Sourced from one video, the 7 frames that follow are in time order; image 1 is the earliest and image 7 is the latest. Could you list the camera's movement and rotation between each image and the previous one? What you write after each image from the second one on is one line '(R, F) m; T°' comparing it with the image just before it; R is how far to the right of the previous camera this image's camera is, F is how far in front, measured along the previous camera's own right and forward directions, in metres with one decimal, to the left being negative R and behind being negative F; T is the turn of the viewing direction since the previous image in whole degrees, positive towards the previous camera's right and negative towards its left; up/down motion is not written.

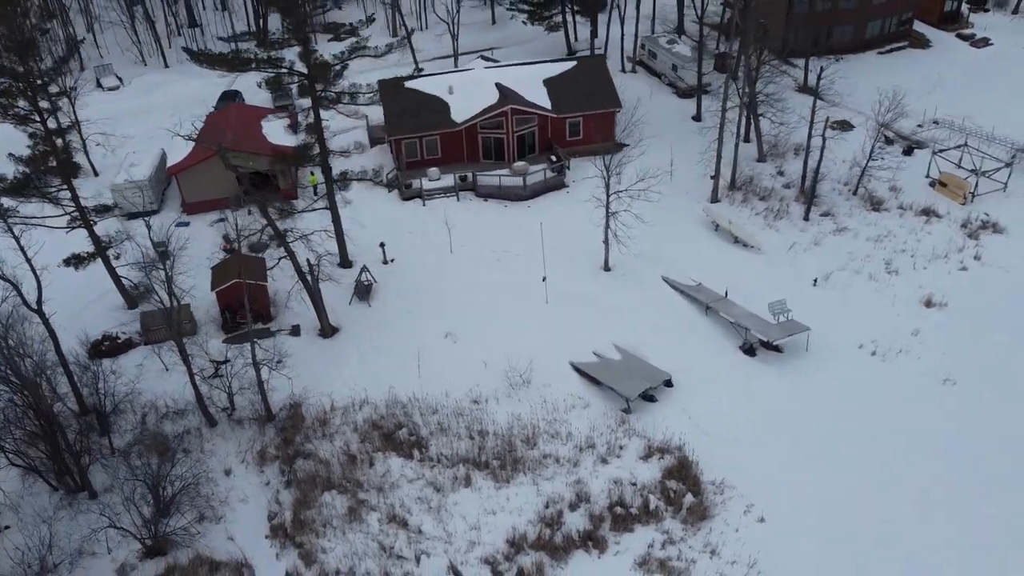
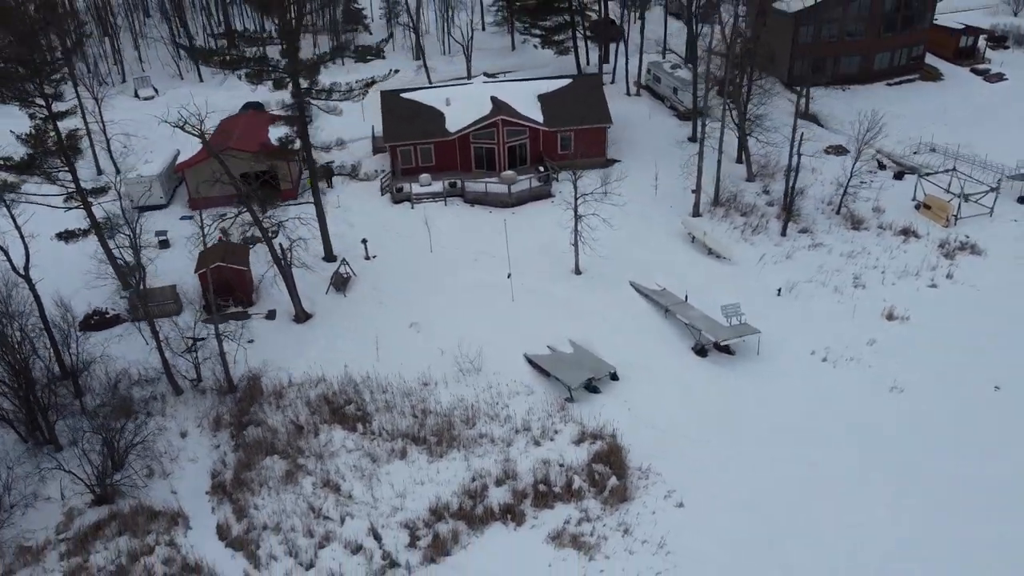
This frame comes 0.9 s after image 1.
(+2.4, -0.6) m; -4°
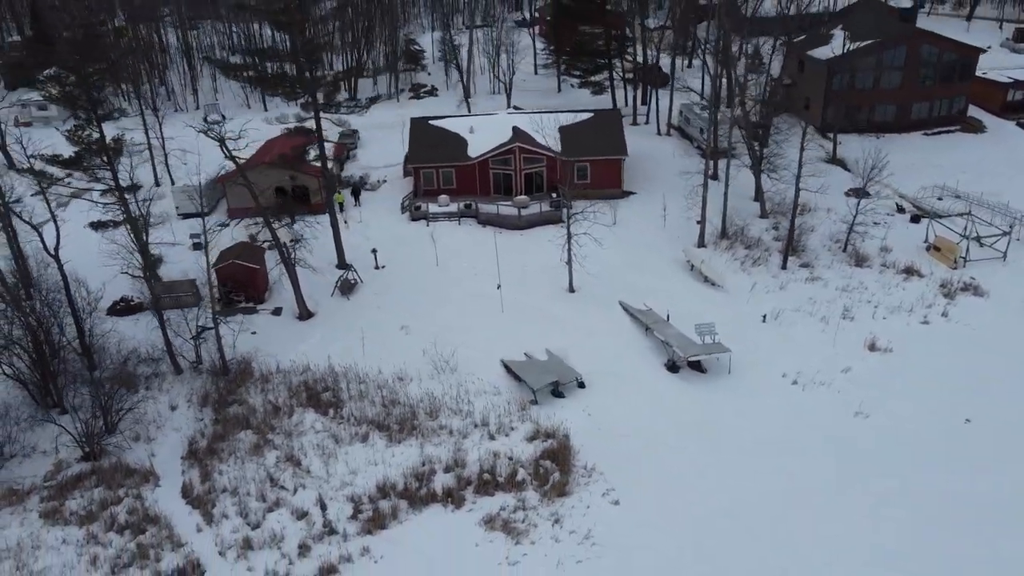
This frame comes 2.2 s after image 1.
(+2.6, -0.7) m; -6°
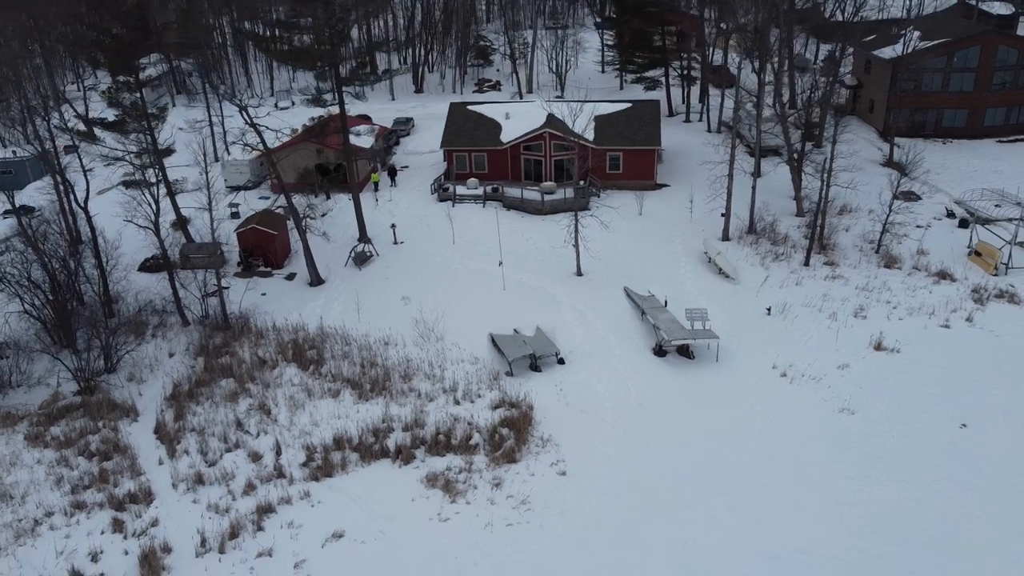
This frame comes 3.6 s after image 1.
(+2.8, +0.2) m; -7°
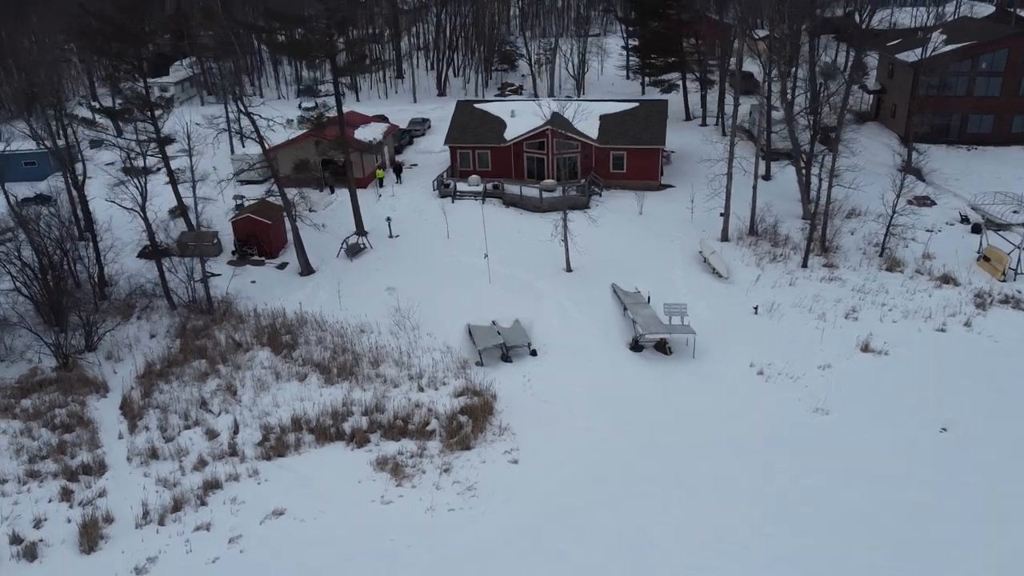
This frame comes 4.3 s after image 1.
(+1.8, +0.3) m; -3°
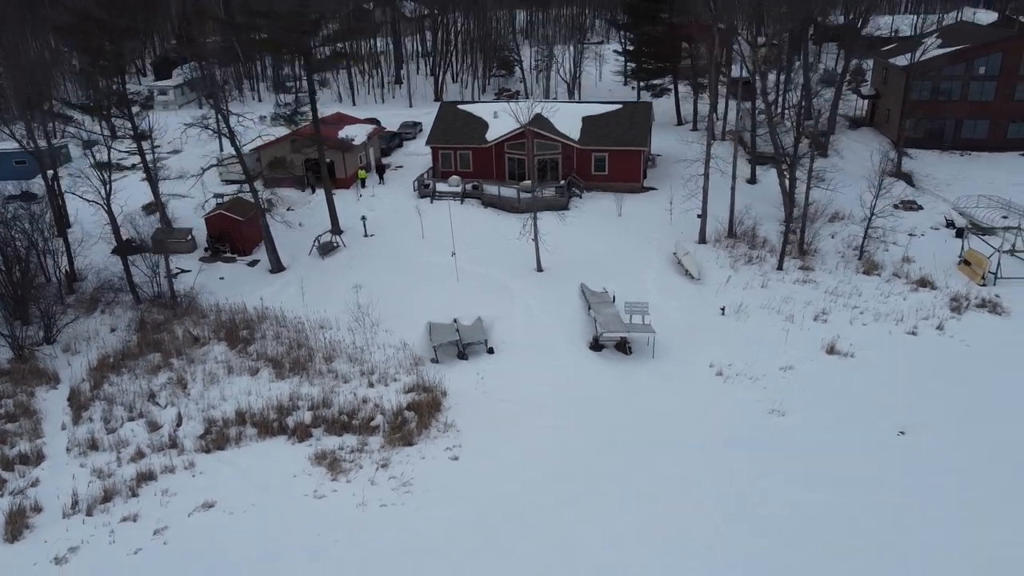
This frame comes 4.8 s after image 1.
(+1.4, +0.4) m; -1°
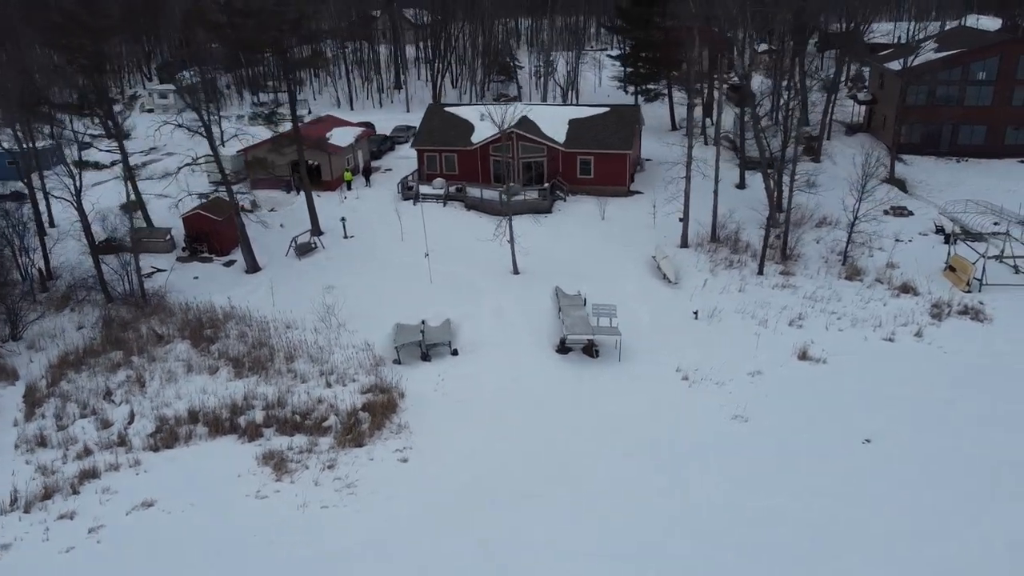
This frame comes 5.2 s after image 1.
(+1.2, +0.4) m; -1°
